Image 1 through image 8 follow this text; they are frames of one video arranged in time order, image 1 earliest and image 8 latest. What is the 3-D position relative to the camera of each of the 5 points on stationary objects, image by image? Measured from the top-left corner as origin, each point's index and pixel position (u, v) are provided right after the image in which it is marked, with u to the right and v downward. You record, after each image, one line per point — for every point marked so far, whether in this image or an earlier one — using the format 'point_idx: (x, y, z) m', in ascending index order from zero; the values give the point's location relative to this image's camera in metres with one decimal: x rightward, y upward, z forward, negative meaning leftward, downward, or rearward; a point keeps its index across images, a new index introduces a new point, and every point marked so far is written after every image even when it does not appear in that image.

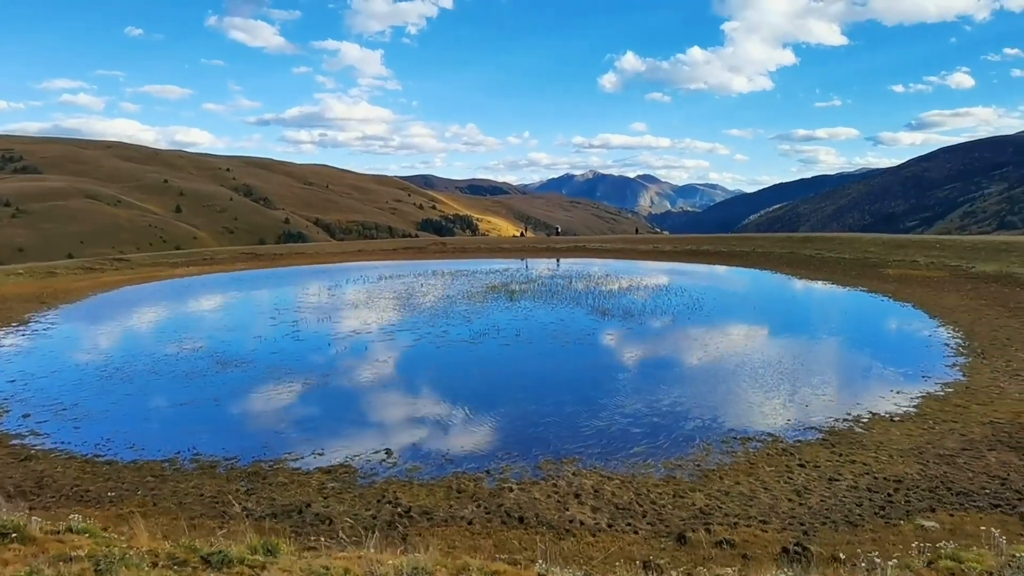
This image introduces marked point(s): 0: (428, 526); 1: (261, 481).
0: (-0.9, -3.4, +8.5) m
1: (-4.2, -3.2, +9.9) m
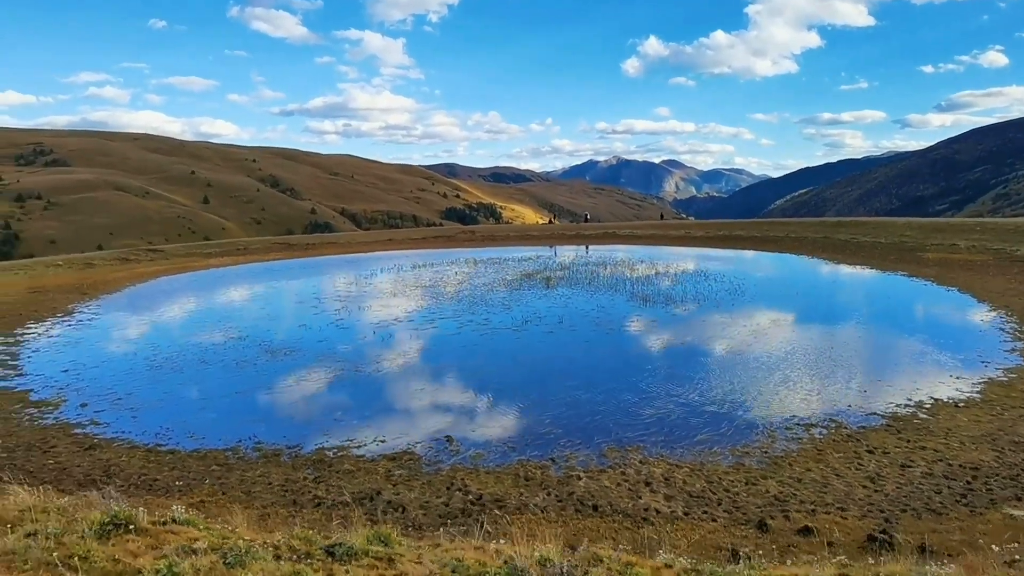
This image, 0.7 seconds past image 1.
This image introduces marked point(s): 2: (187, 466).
0: (+0.1, -3.2, +8.4) m
1: (-3.1, -3.0, +9.9) m
2: (-5.5, -3.0, +10.1) m
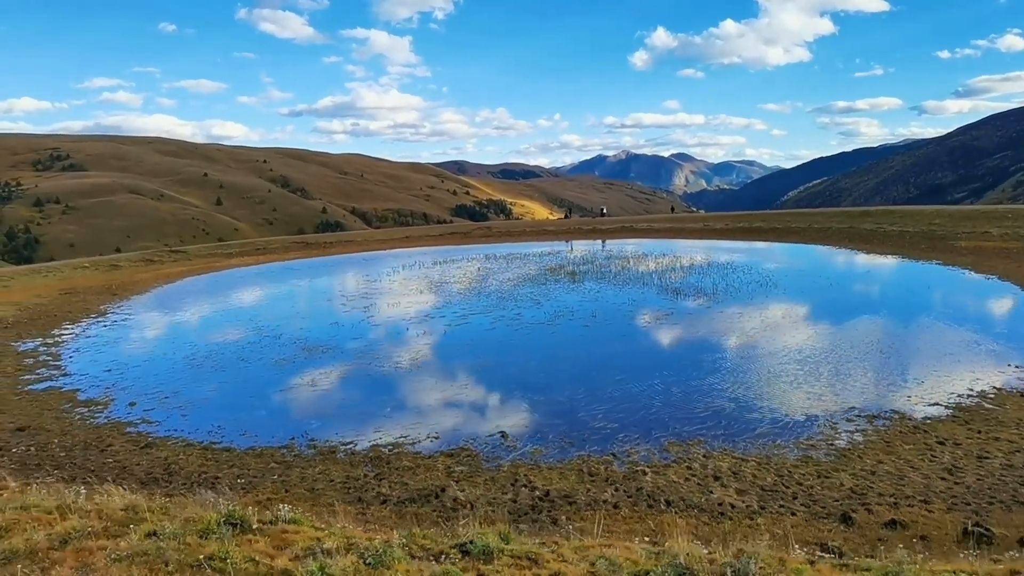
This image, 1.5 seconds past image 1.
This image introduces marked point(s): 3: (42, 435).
0: (+1.1, -3.0, +8.2) m
1: (-2.1, -2.9, +9.8) m
2: (-4.5, -3.0, +10.1) m
3: (-9.1, -2.9, +11.7) m
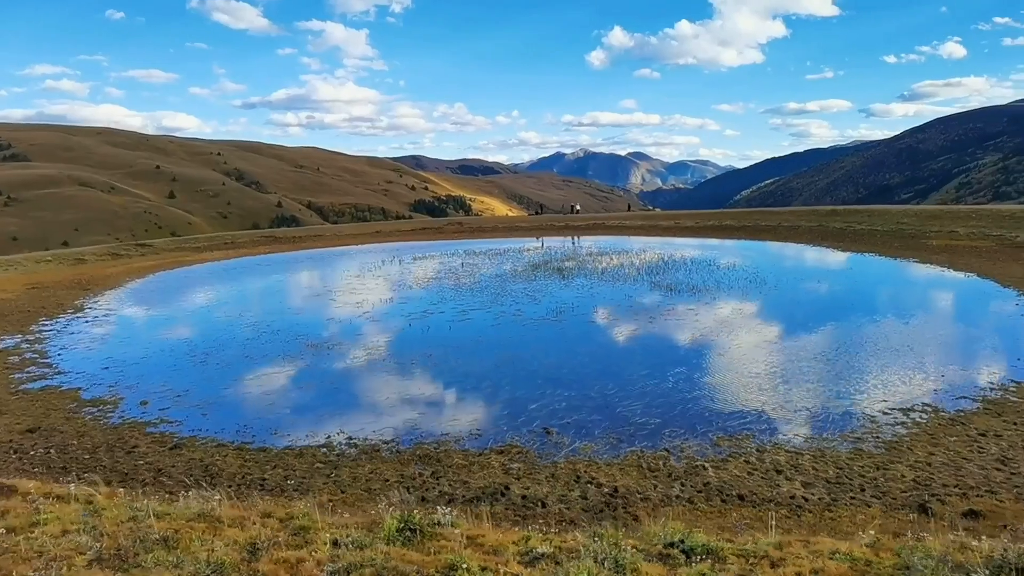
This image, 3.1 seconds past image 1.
0: (+2.1, -2.9, +8.1) m
1: (-1.2, -2.8, +9.5) m
2: (-3.6, -2.8, +9.7) m
3: (-8.3, -2.7, +11.0) m
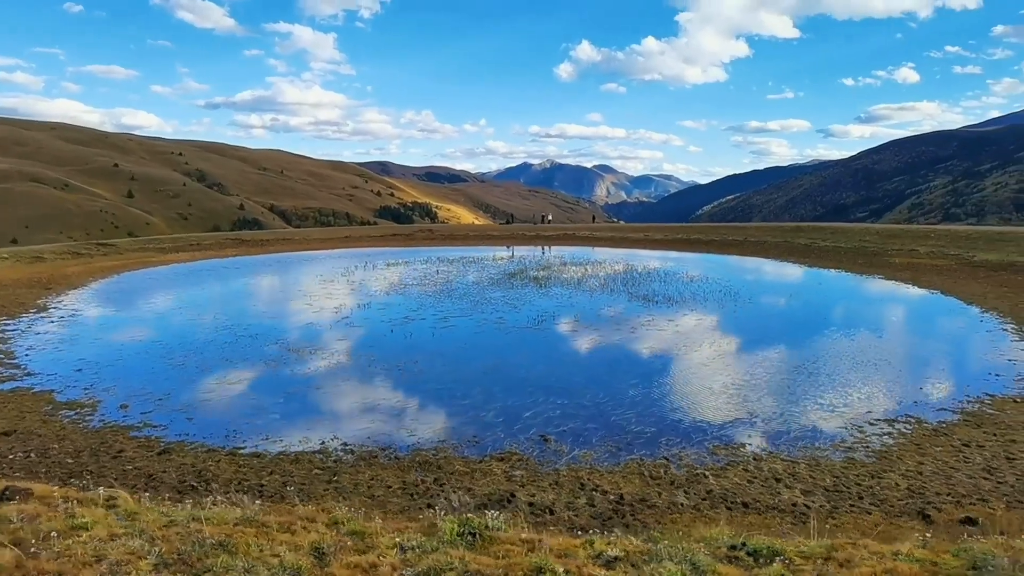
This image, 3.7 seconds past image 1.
0: (+2.2, -3.1, +8.2) m
1: (-1.1, -2.9, +9.4) m
2: (-3.6, -2.9, +9.4) m
3: (-8.4, -2.7, +10.5) m
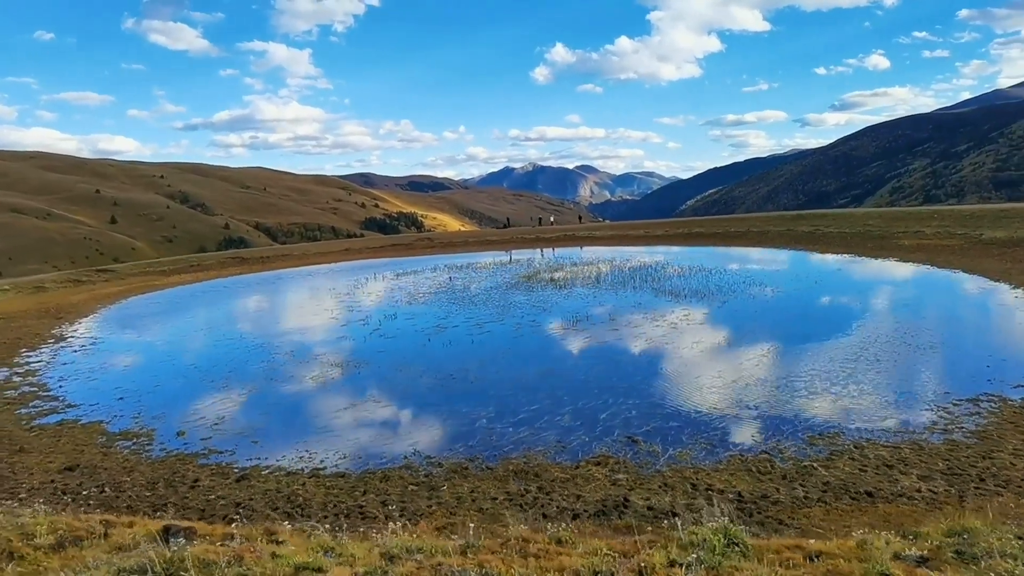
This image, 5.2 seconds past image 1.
0: (+3.7, -2.9, +7.8) m
1: (+0.4, -2.9, +9.0) m
2: (-2.0, -3.0, +9.0) m
3: (-6.8, -3.1, +10.0) m
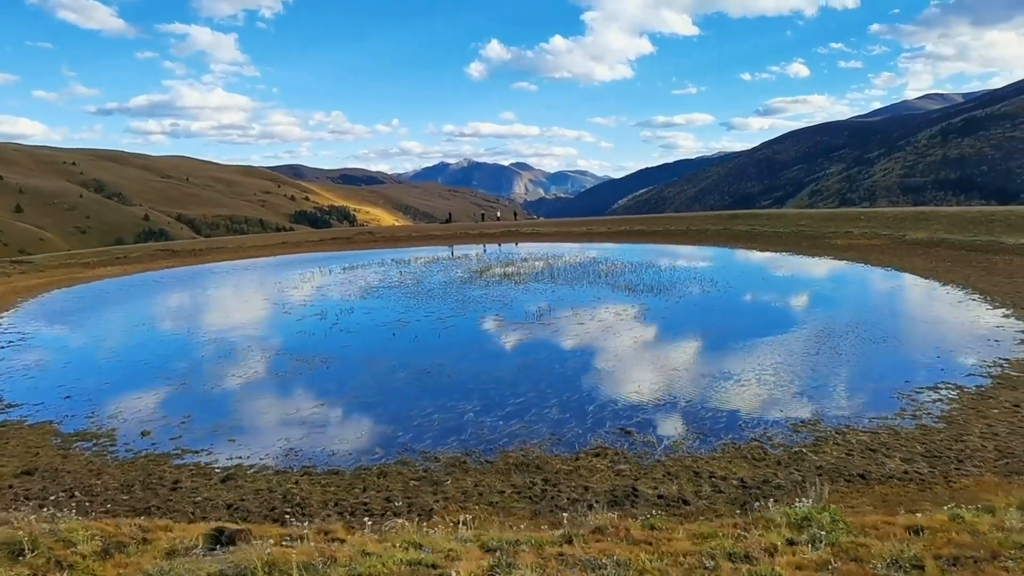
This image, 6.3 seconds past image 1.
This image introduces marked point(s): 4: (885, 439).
0: (+3.9, -2.8, +8.1) m
1: (+0.5, -2.8, +9.0) m
2: (-2.0, -2.9, +8.7) m
3: (-6.8, -2.9, +9.2) m
4: (+6.1, -2.5, +9.9) m
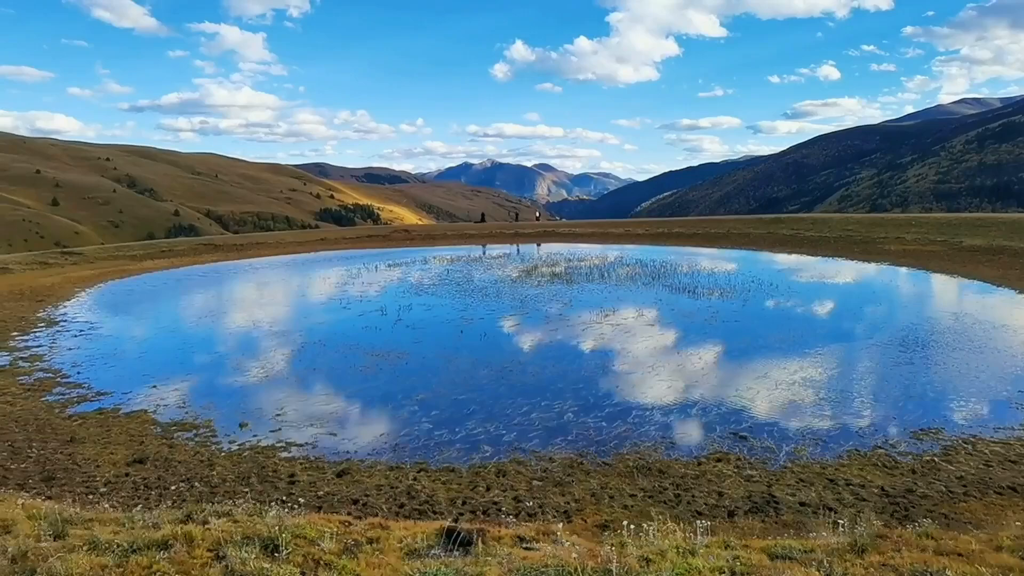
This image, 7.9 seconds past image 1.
0: (+5.6, -2.8, +7.6) m
1: (+2.2, -2.7, +8.6) m
2: (-0.2, -2.8, +8.4) m
3: (-5.0, -2.7, +9.1) m
4: (+7.9, -2.6, +9.3) m
